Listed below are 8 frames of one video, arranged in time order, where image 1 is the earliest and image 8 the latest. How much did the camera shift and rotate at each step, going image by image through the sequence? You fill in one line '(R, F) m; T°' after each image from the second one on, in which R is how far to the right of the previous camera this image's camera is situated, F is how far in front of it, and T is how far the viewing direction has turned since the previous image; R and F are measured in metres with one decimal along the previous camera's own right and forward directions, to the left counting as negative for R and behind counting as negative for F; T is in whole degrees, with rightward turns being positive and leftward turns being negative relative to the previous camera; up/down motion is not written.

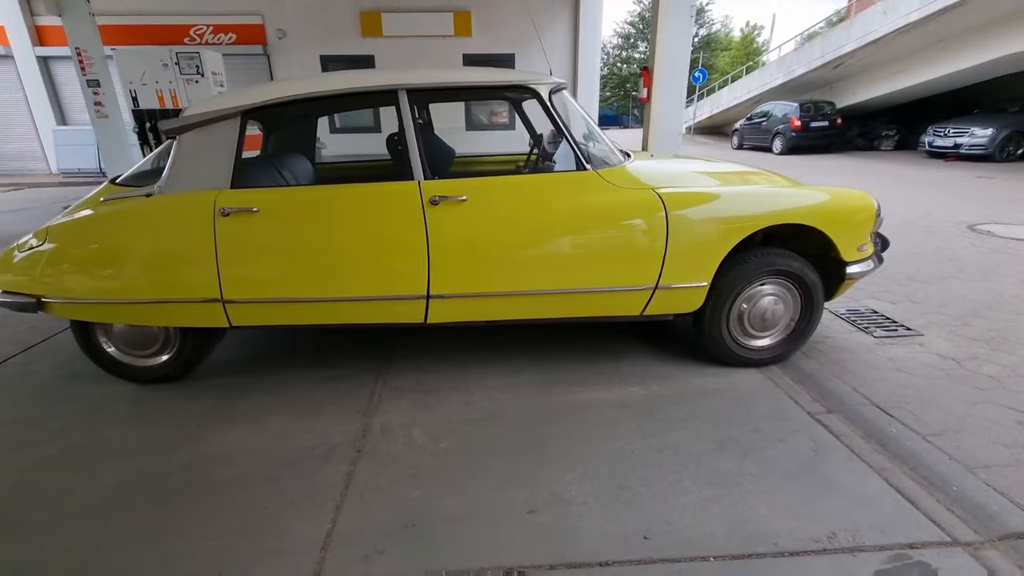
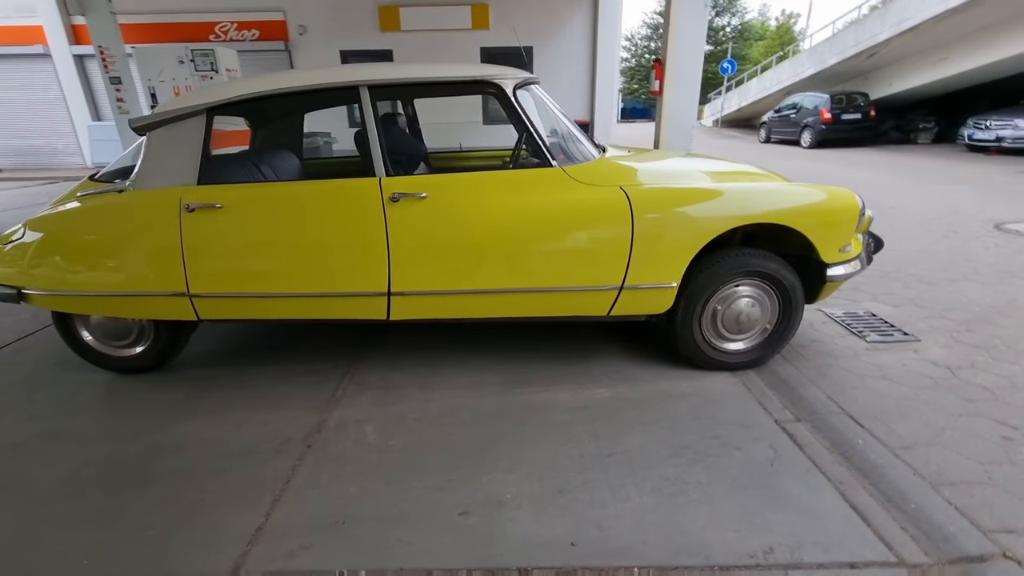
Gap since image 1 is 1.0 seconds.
(+0.4, 0.0) m; -3°
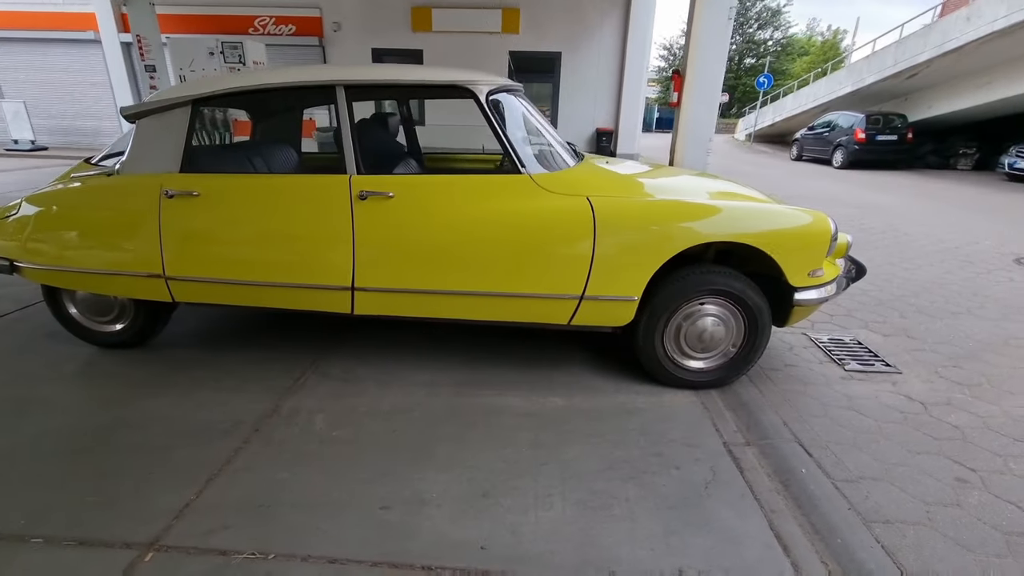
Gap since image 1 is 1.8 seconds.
(+0.4, 0.0) m; -3°
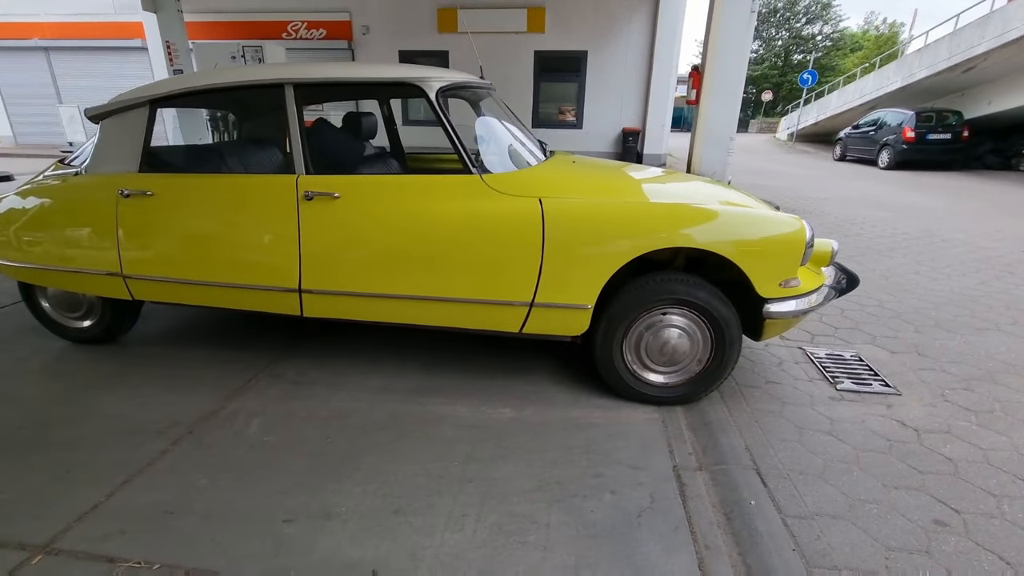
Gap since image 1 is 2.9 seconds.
(+0.5, +0.2) m; -4°
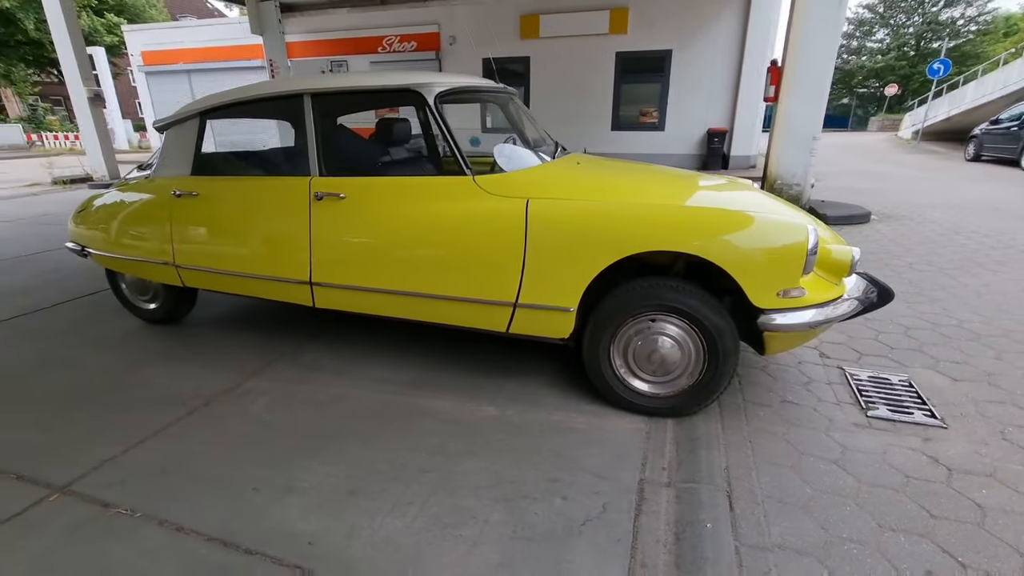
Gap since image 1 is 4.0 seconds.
(+0.6, 0.0) m; -11°
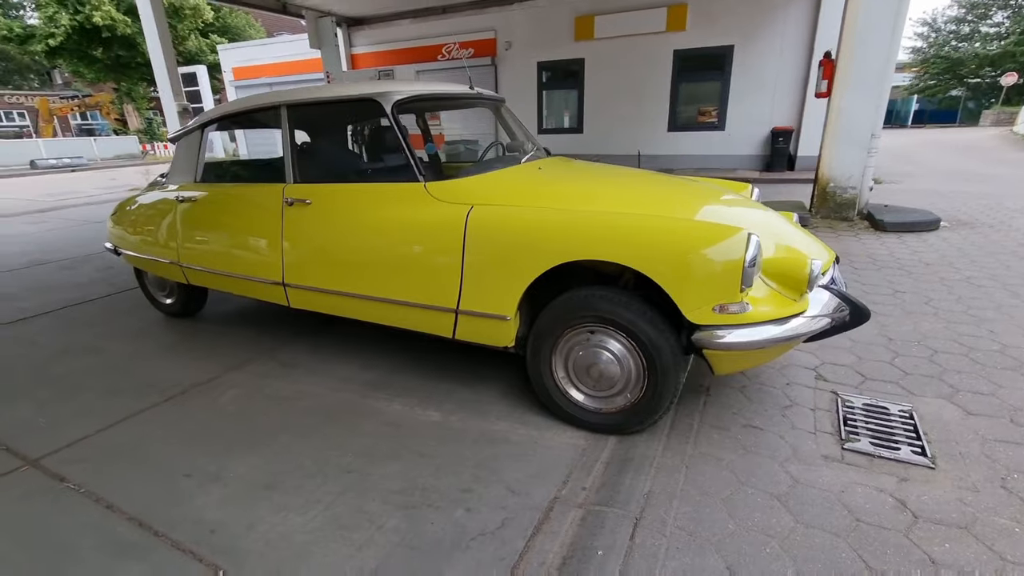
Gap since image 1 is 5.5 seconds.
(+0.7, +0.1) m; -8°
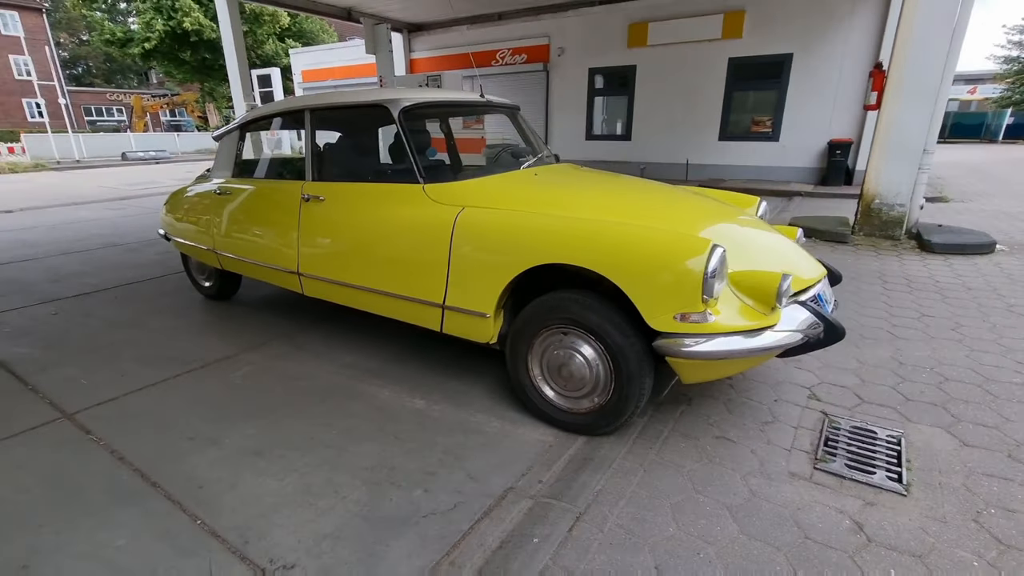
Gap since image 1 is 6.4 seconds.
(+0.4, -0.1) m; -6°
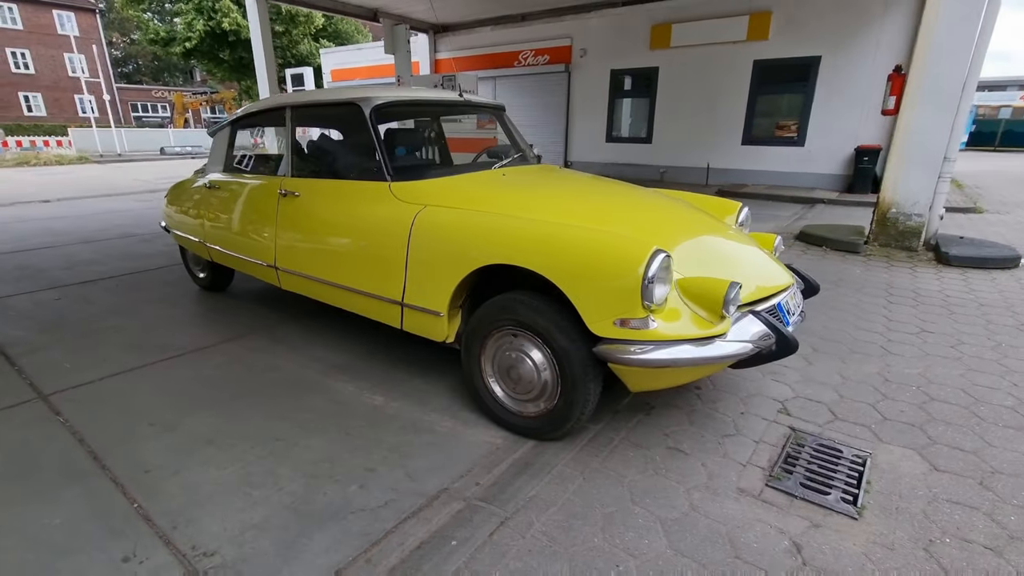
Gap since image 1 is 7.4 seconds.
(+0.4, 0.0) m; -3°
